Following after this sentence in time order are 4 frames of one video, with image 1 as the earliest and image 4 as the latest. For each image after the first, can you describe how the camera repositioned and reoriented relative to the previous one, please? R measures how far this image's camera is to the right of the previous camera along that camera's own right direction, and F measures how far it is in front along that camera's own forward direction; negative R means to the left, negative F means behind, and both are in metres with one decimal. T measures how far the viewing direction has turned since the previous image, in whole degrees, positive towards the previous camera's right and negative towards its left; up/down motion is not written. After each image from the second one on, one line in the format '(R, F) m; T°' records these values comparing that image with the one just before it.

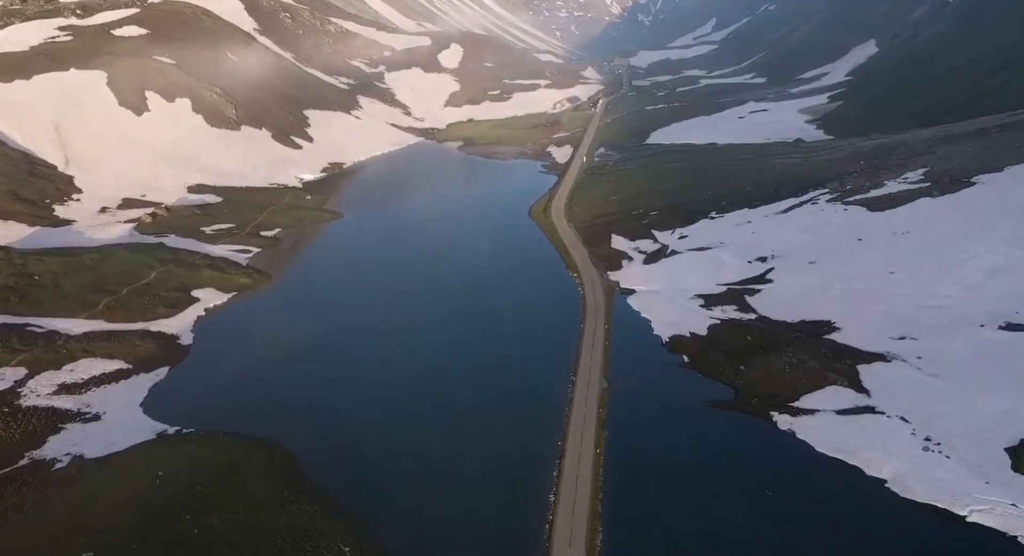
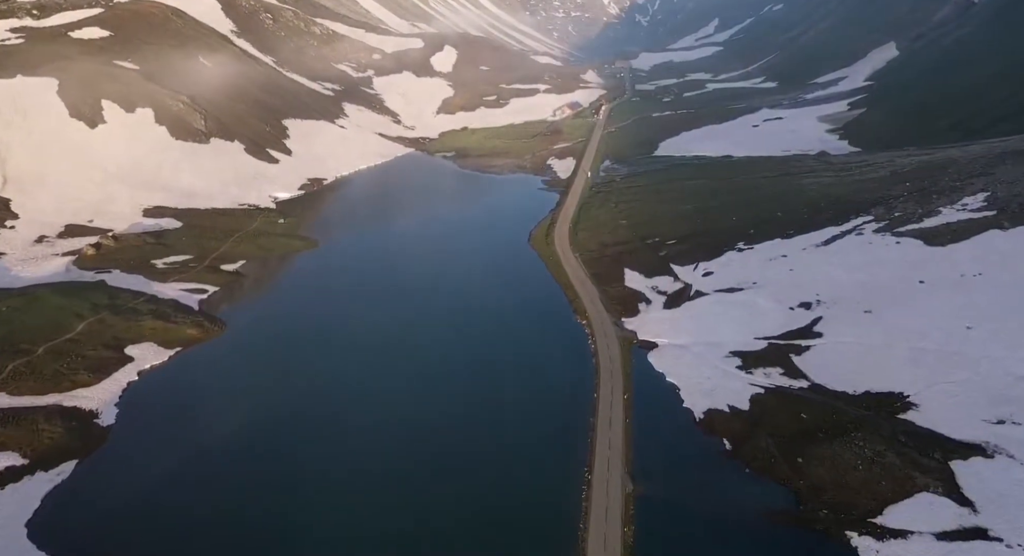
(-0.1, +11.2) m; 0°
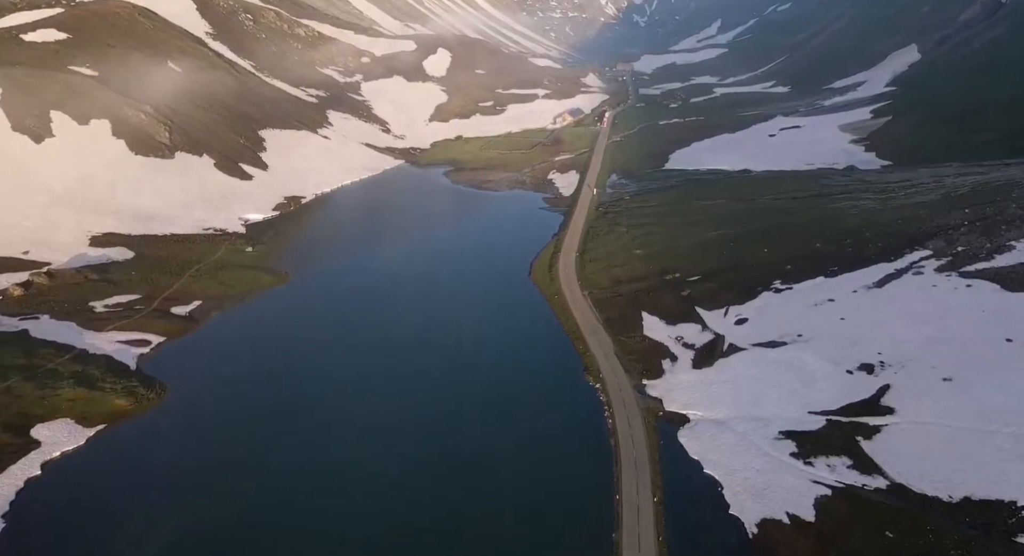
(-0.1, +10.6) m; 0°
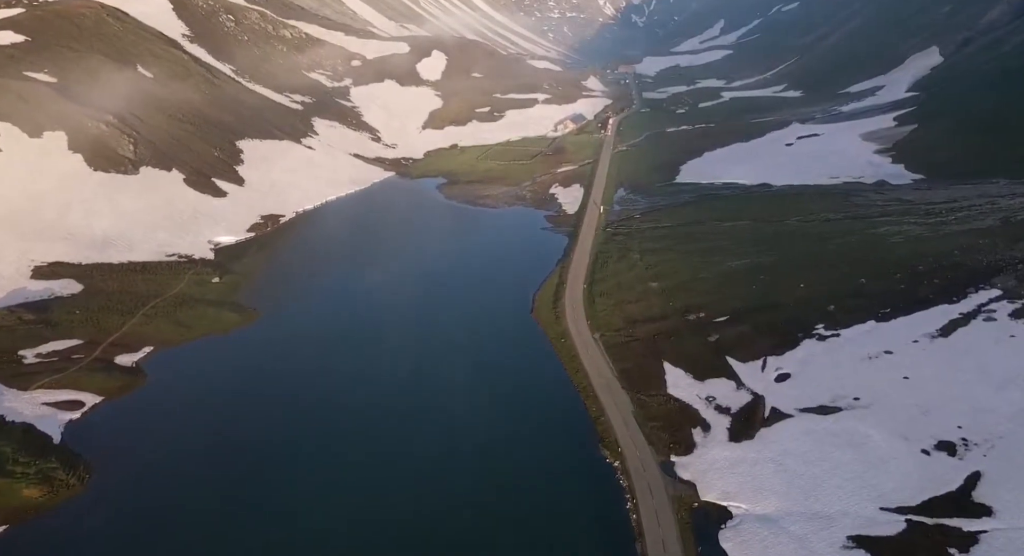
(-0.2, +9.1) m; 0°
